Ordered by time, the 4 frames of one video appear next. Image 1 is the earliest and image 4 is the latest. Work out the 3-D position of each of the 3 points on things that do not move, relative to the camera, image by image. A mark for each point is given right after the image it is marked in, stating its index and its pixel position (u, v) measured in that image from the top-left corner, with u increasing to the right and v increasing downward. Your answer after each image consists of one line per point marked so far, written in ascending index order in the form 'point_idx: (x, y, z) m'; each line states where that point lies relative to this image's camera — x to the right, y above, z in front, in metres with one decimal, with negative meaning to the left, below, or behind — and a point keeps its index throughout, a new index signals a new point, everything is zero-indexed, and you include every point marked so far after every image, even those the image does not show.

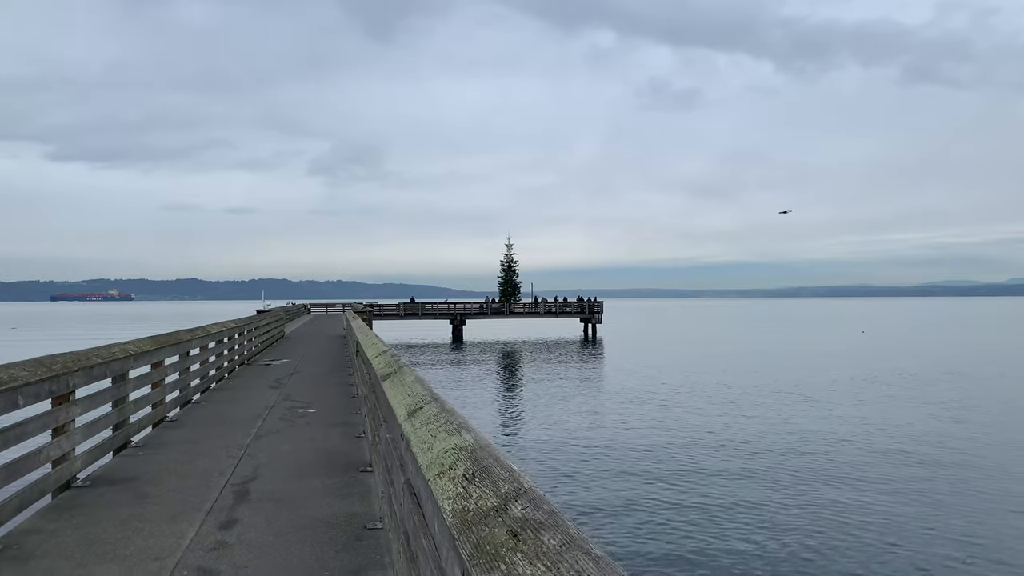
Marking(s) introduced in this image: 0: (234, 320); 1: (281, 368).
0: (-4.0, -0.5, +10.0) m
1: (-3.5, -1.3, +10.7) m
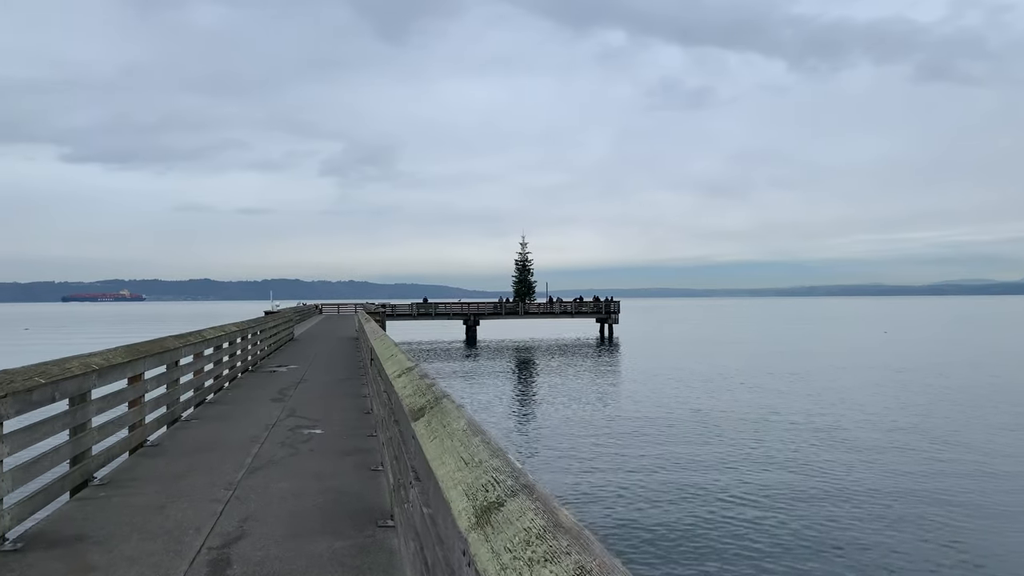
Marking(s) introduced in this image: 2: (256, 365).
0: (-3.7, -0.5, +9.3) m
1: (-3.2, -1.3, +10.0) m
2: (-4.2, -1.3, +11.5) m
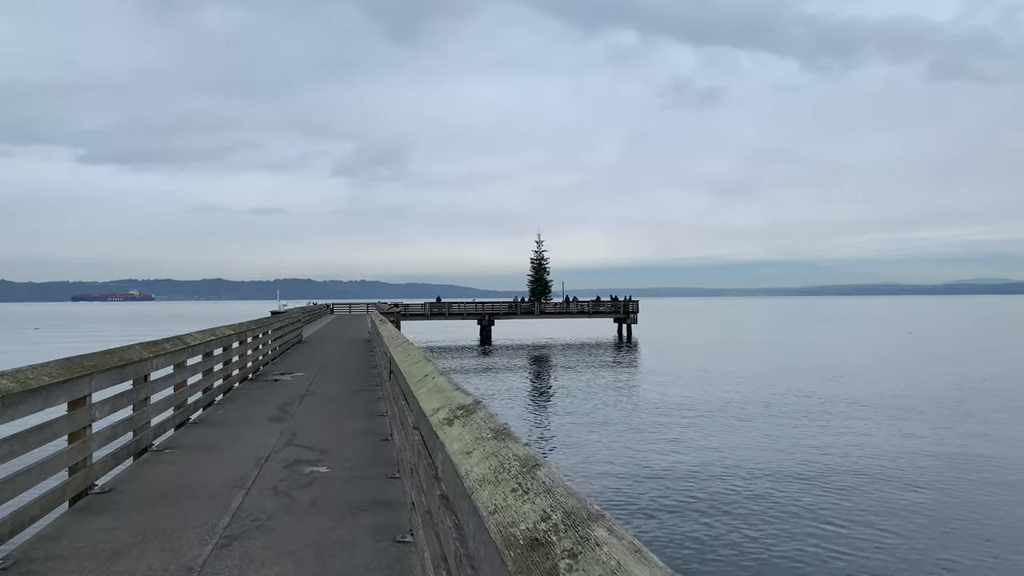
0: (-3.3, -0.4, +8.4) m
1: (-2.8, -1.2, +9.1) m
2: (-3.8, -1.2, +10.6) m
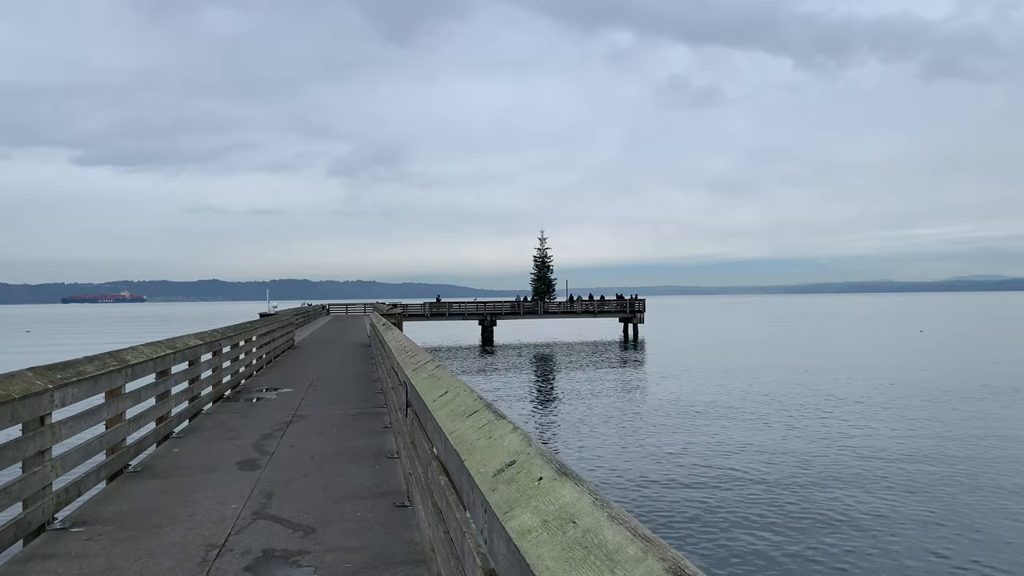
0: (-3.1, -0.4, +7.3) m
1: (-2.6, -1.2, +8.0) m
2: (-3.6, -1.2, +9.4) m
